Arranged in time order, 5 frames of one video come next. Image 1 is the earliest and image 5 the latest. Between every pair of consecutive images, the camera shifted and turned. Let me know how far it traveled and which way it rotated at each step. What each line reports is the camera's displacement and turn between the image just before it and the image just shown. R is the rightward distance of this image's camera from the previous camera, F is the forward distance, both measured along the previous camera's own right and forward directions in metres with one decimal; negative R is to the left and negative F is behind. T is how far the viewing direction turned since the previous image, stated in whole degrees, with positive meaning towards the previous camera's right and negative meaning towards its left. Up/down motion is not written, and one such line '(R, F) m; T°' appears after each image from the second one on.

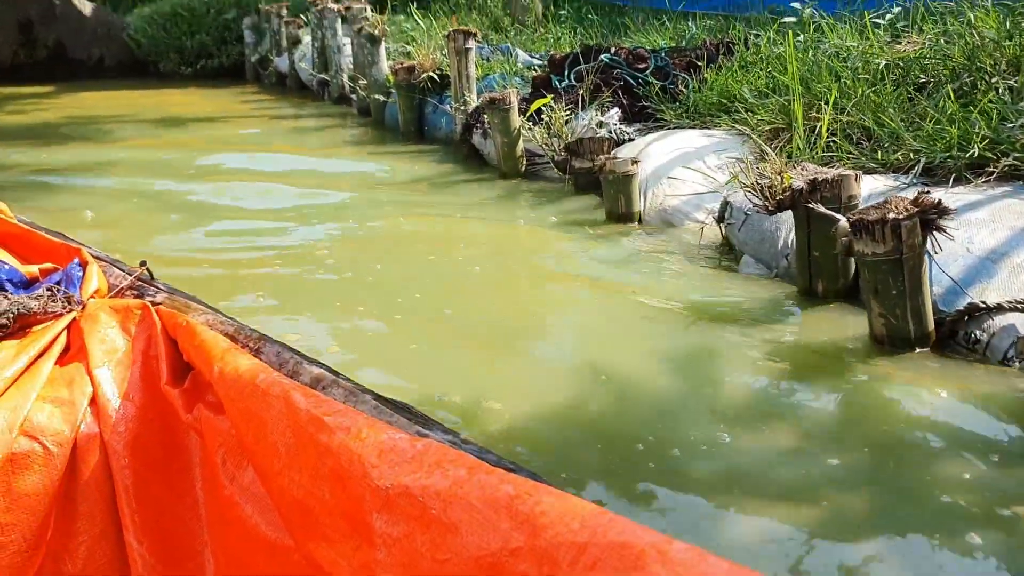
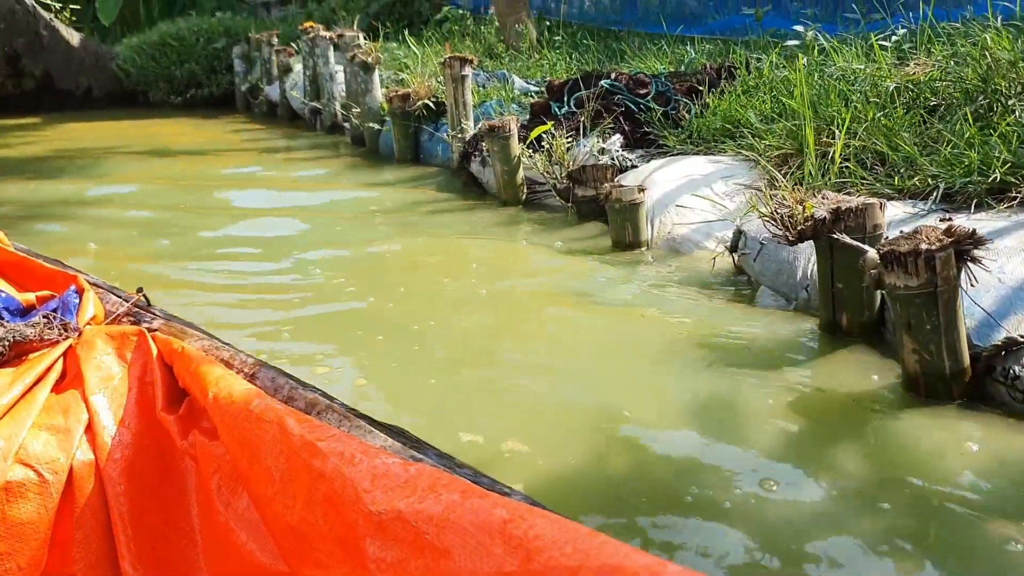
(-0.1, +0.2) m; +1°
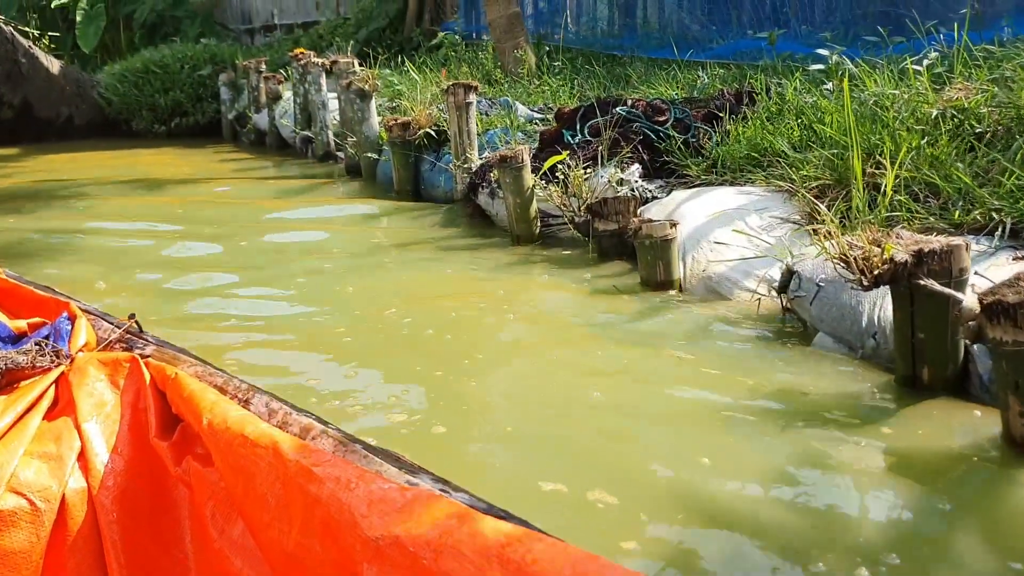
(-0.2, +0.4) m; +1°
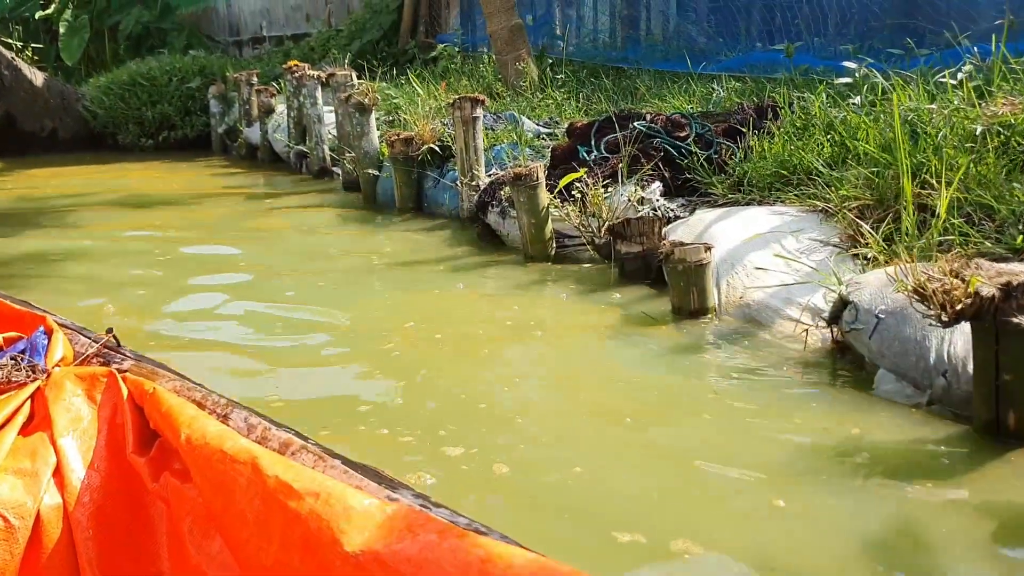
(-0.2, +0.3) m; +1°
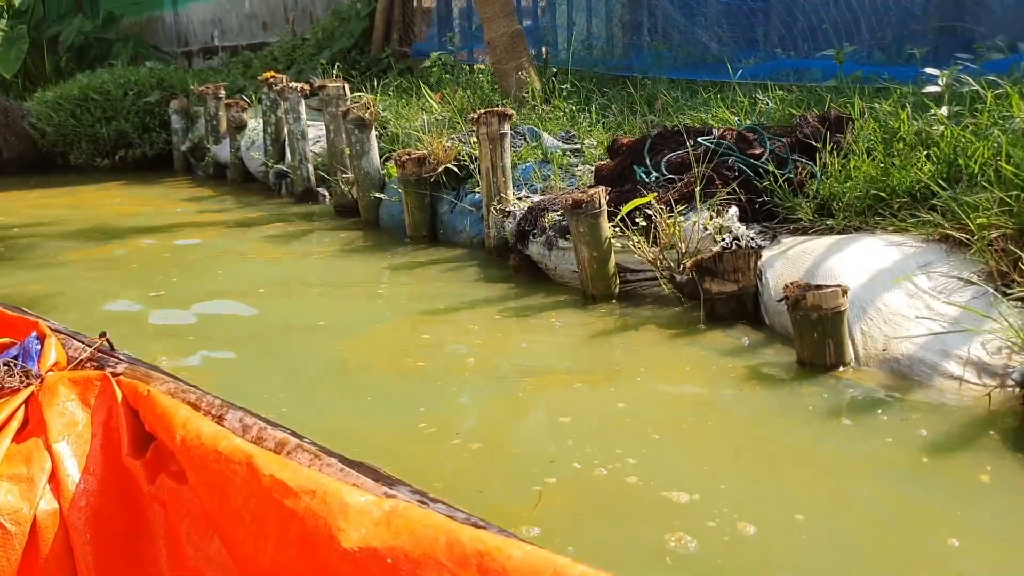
(-0.6, +0.8) m; +3°
